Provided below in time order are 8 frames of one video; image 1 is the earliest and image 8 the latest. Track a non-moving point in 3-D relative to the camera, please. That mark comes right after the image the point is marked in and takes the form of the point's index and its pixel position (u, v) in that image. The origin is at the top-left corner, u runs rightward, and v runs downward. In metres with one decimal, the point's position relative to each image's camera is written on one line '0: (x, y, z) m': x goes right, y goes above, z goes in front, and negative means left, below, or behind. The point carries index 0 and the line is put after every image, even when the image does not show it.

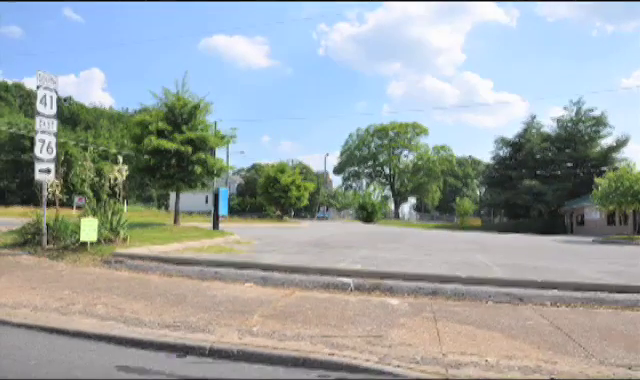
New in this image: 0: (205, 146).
0: (-3.7, +1.4, +16.2) m
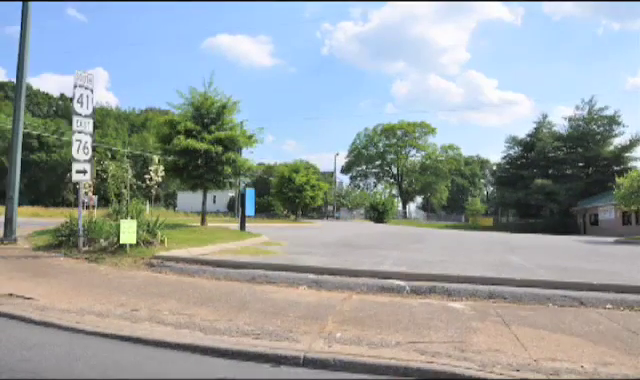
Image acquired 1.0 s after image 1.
0: (-2.7, +1.4, +16.0) m
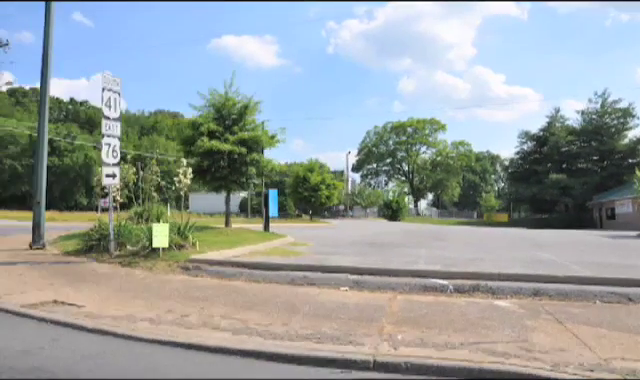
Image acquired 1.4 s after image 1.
0: (-2.0, +1.4, +15.9) m
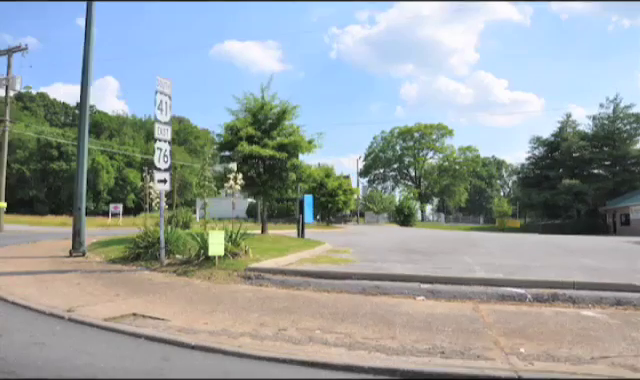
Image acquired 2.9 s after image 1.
0: (-0.7, +1.2, +15.6) m
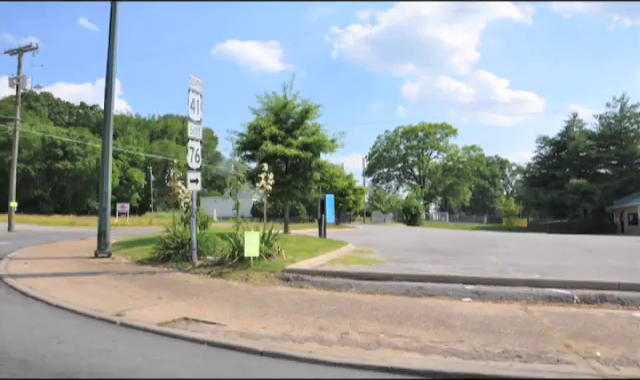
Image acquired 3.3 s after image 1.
0: (0.0, +1.2, +15.5) m
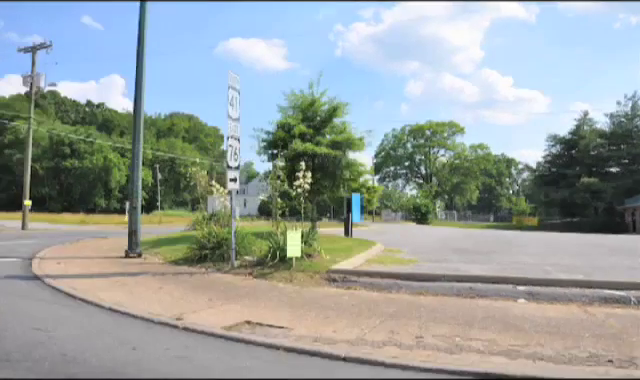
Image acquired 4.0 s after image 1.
0: (+0.9, +1.2, +15.3) m
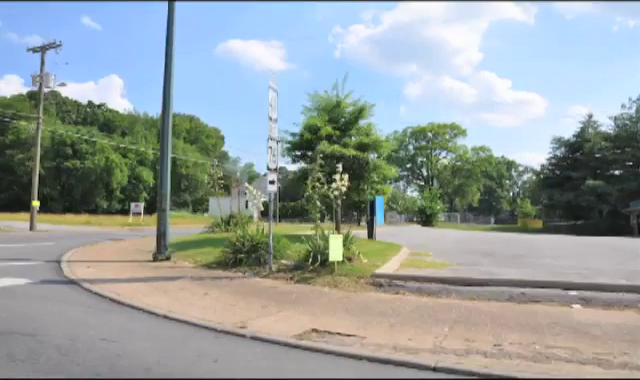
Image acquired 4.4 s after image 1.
0: (+1.7, +1.2, +15.1) m
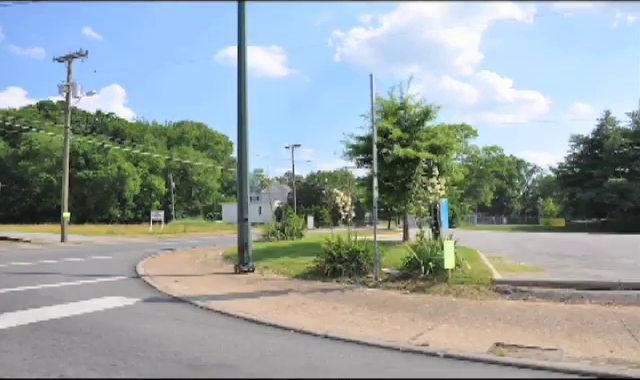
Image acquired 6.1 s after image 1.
0: (+3.7, +1.1, +14.8) m
